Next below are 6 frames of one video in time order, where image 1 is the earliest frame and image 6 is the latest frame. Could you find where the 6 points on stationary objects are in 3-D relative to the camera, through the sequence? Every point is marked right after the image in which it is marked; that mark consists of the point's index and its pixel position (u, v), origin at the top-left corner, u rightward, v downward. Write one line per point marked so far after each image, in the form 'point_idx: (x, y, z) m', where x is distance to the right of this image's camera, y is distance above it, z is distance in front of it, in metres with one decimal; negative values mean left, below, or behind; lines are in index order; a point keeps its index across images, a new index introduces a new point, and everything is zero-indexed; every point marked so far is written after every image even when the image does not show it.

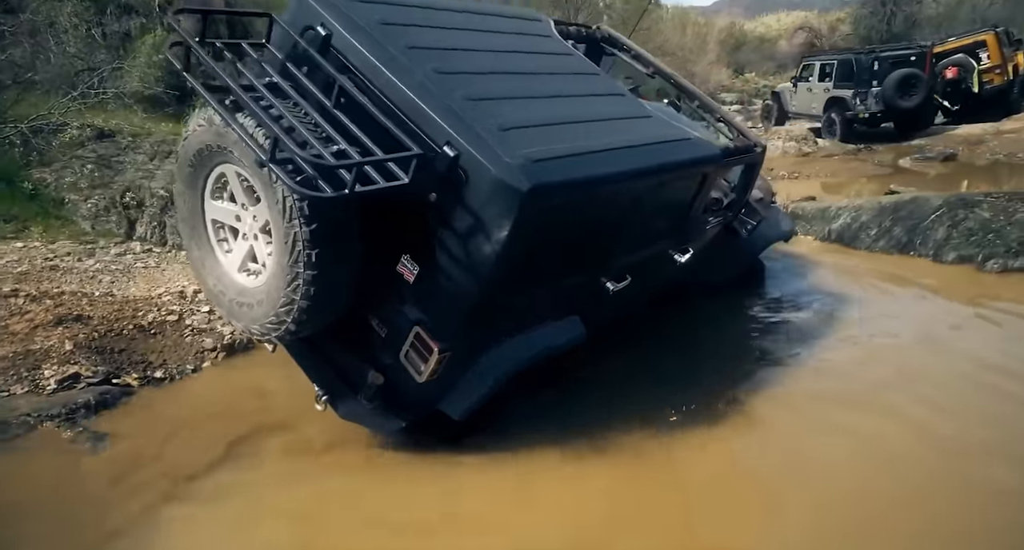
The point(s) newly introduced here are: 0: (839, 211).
0: (+3.3, +0.6, +7.3) m
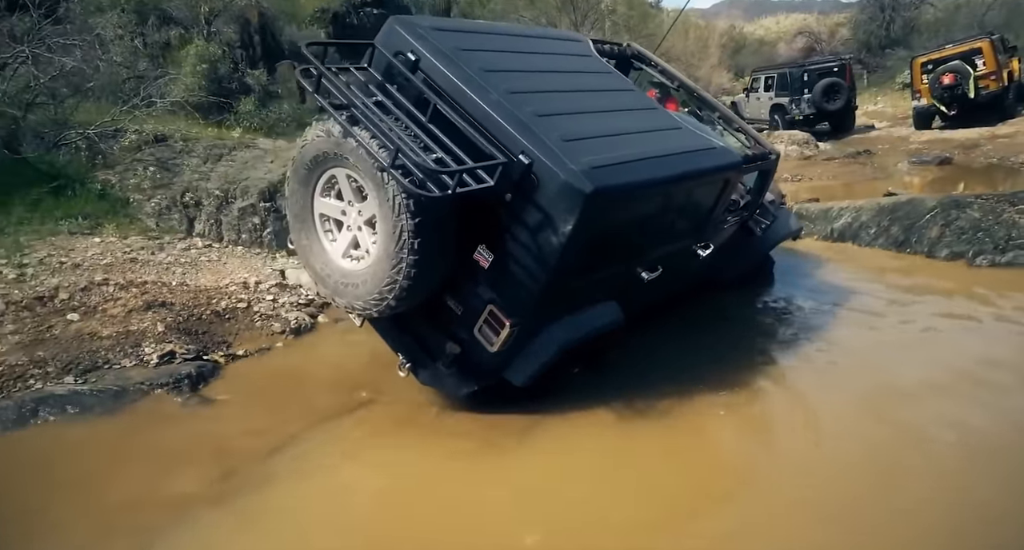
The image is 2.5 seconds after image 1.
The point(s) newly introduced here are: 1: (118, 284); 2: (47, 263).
0: (+3.5, +0.7, +7.8) m
1: (-2.7, -0.1, +5.1) m
2: (-3.3, +0.1, +5.2) m
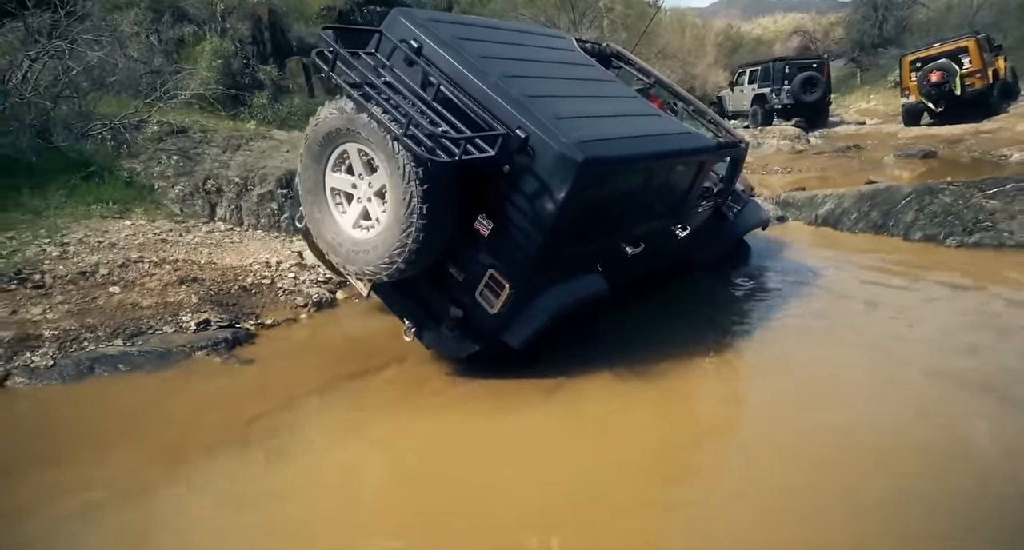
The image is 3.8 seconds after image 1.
0: (+3.5, +0.9, +8.3) m
1: (-2.7, +0.1, +5.5) m
2: (-3.3, +0.2, +5.6) m
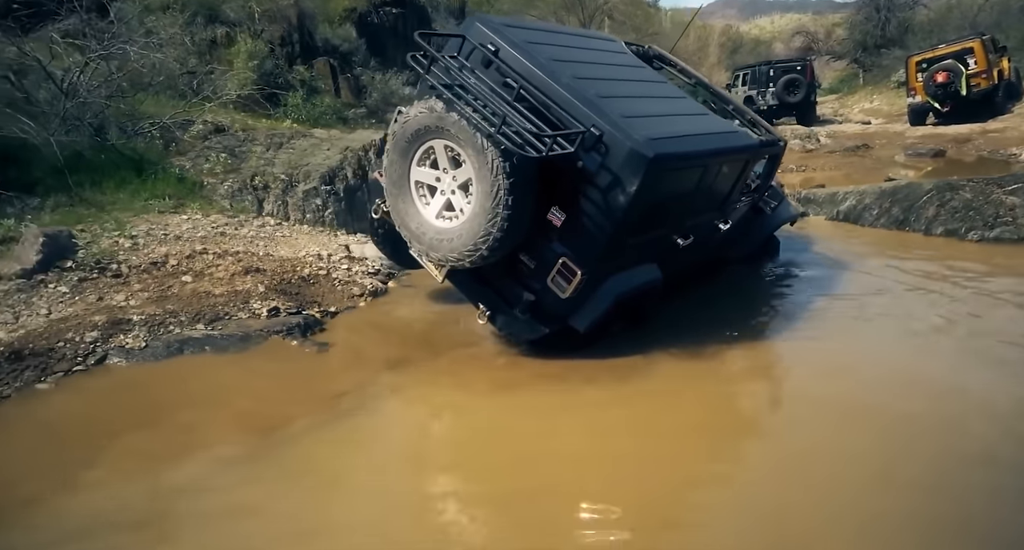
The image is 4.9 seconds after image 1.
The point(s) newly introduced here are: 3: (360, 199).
0: (+3.9, +0.9, +8.6) m
1: (-2.3, +0.2, +5.8) m
2: (-2.9, +0.3, +5.9) m
3: (-1.6, +0.8, +7.6) m
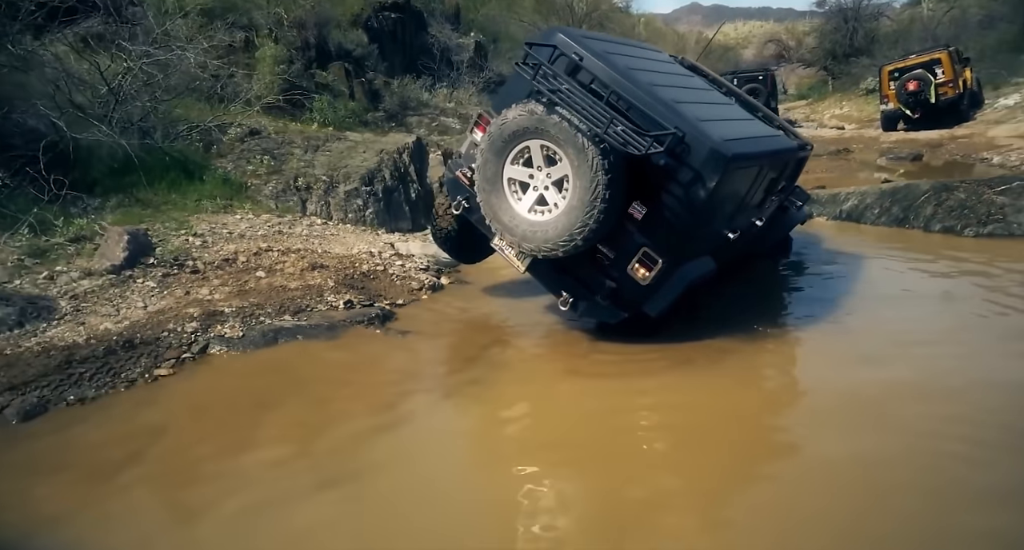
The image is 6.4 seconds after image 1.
0: (+4.2, +1.0, +9.1) m
1: (-1.9, +0.2, +6.0) m
2: (-2.5, +0.3, +6.1) m
3: (-1.2, +0.8, +7.9) m
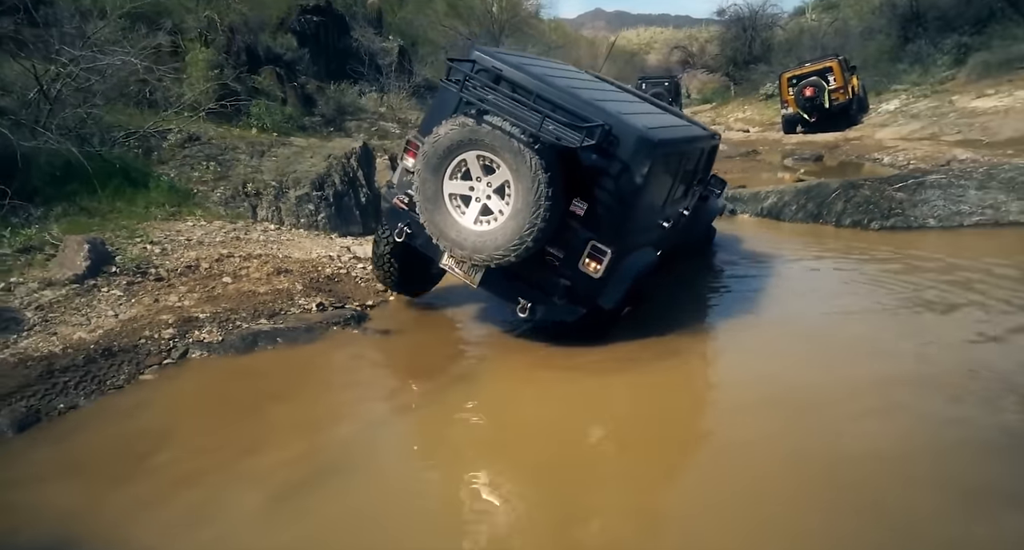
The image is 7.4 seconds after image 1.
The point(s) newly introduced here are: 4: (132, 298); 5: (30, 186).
0: (+3.5, +1.1, +9.7) m
1: (-2.2, +0.2, +6.0) m
2: (-2.8, +0.3, +6.0) m
3: (-1.8, +0.8, +7.9) m
4: (-2.5, -0.1, +4.9) m
5: (-4.2, +0.8, +6.3) m
